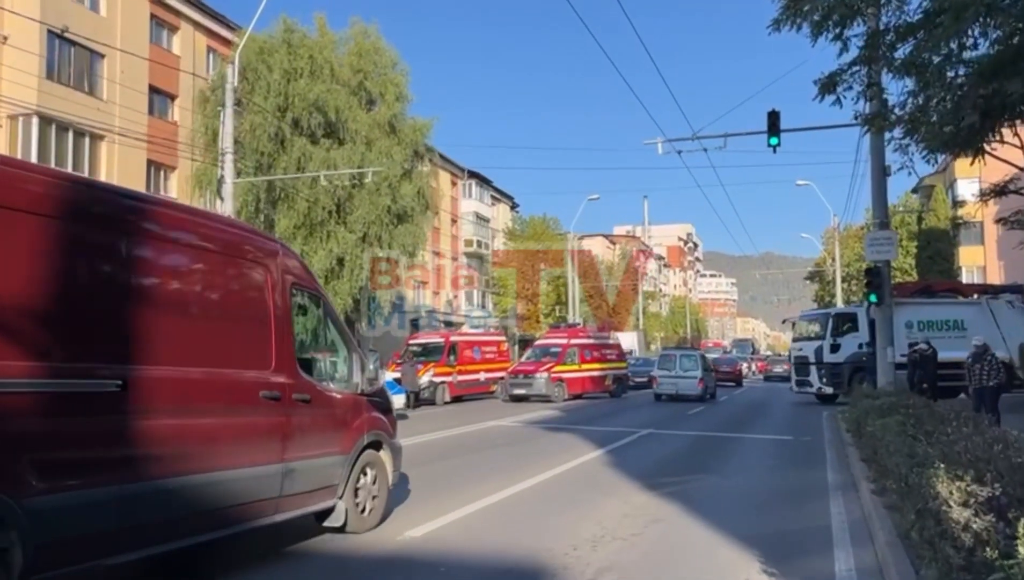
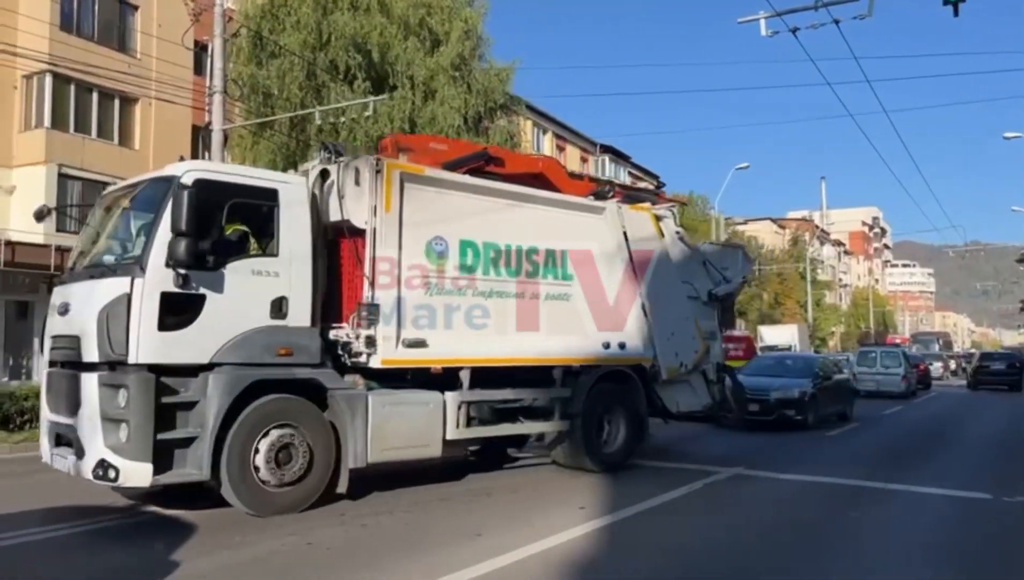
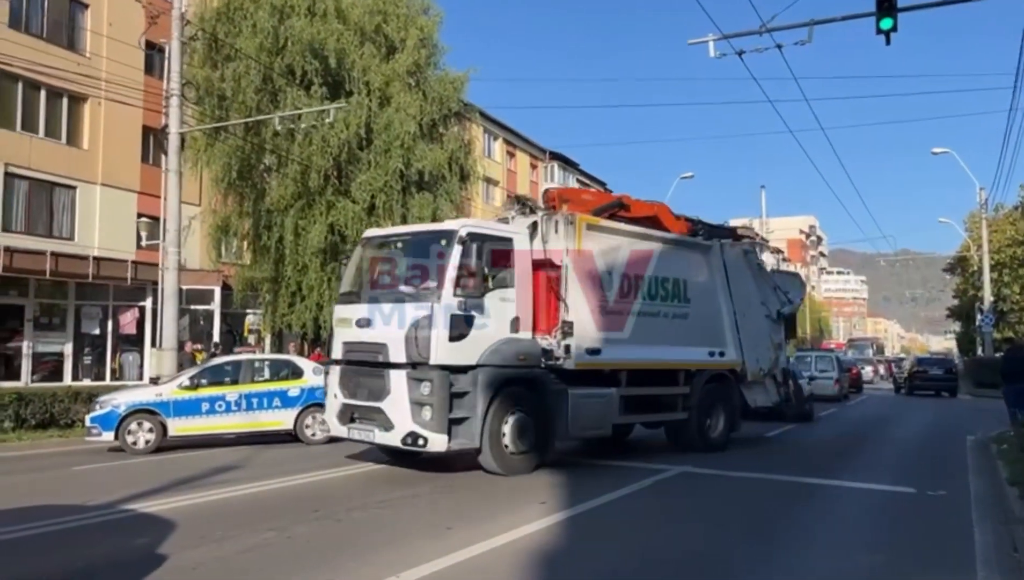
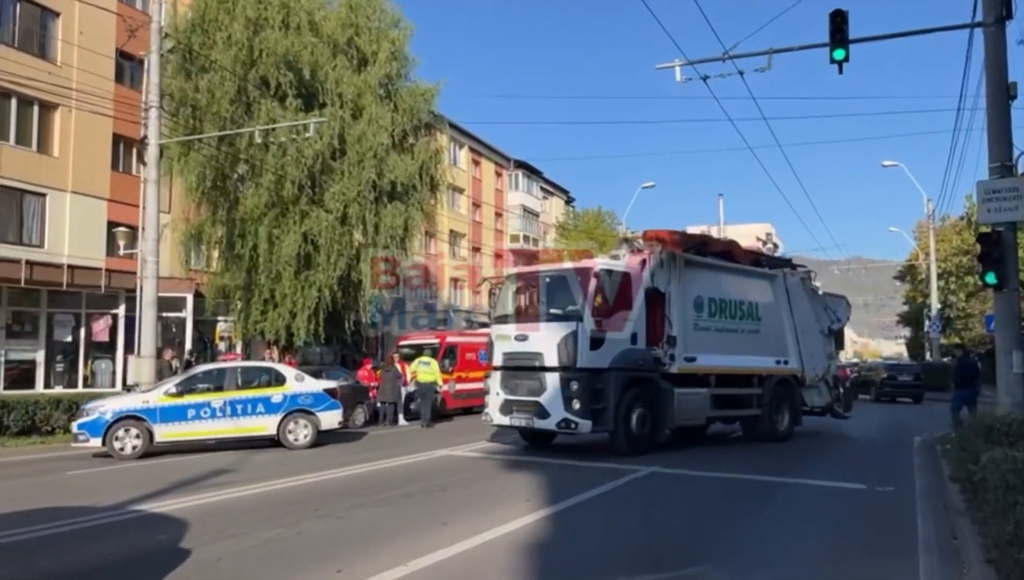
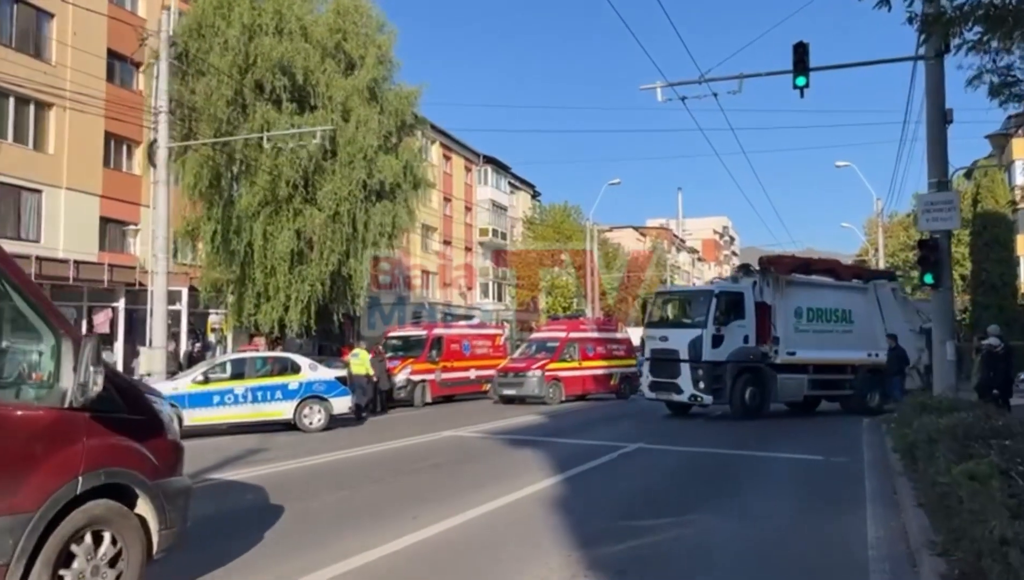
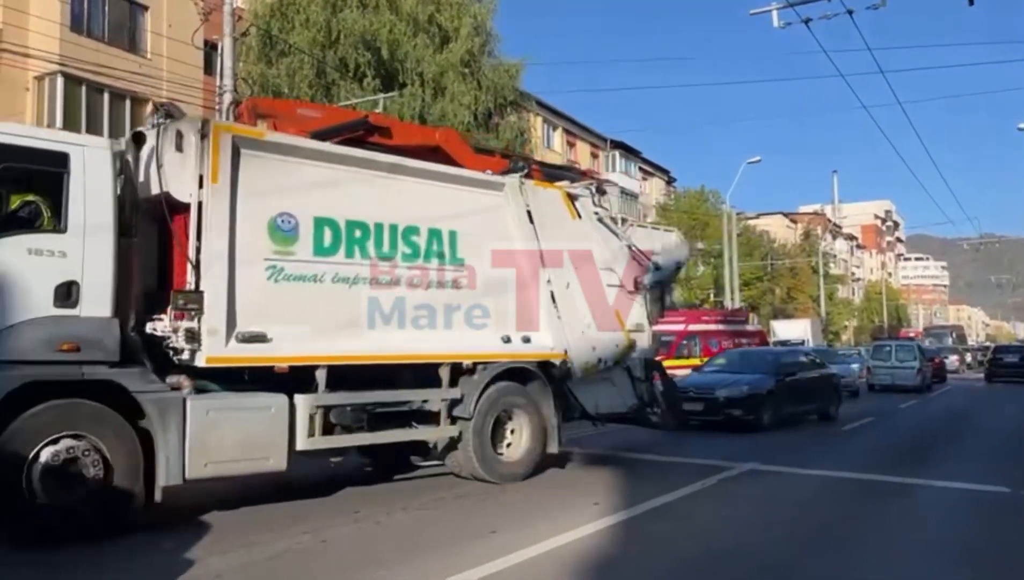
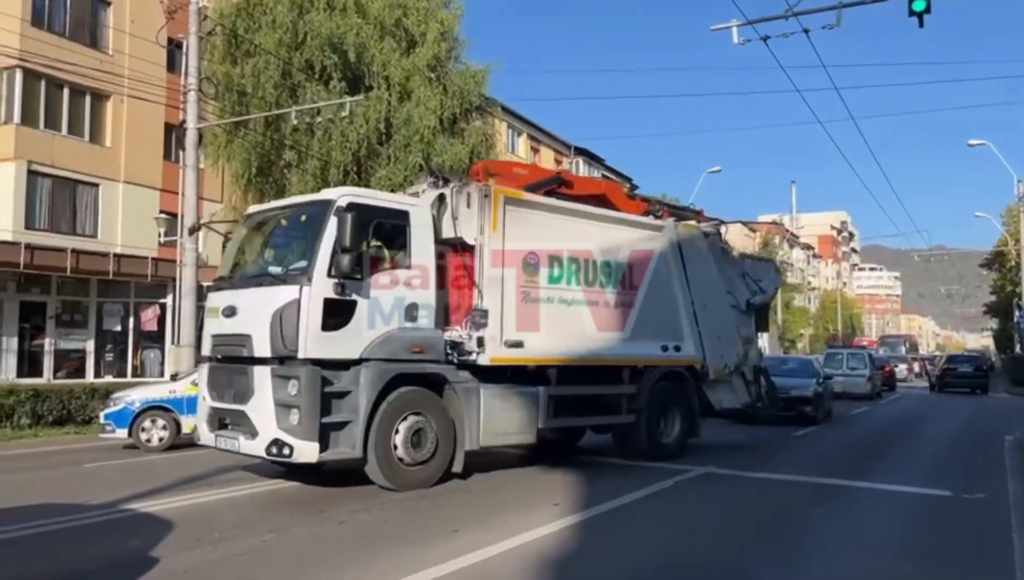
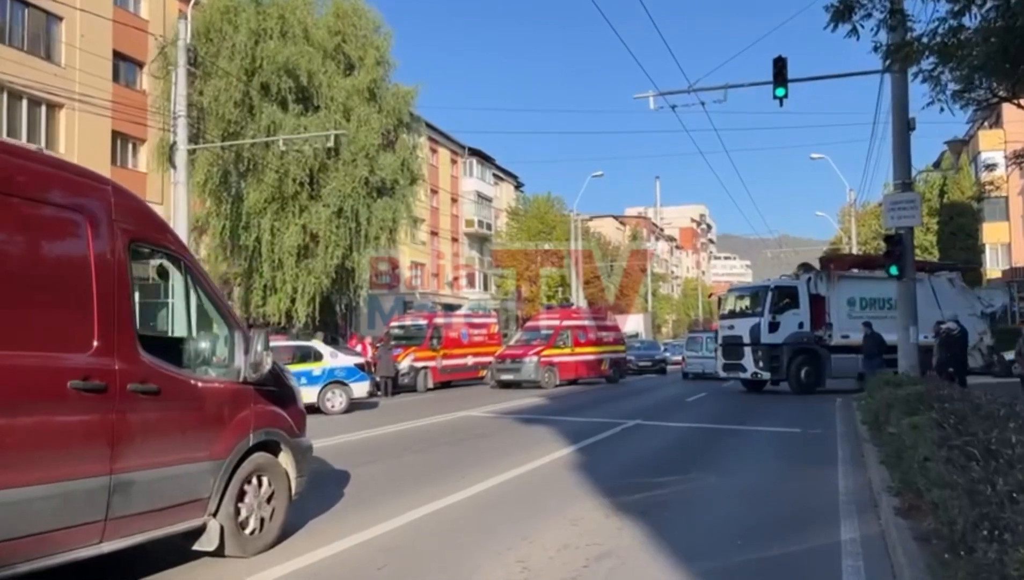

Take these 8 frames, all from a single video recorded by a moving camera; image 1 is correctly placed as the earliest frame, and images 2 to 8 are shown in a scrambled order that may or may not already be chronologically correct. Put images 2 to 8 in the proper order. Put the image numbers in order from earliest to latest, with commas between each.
8, 5, 4, 3, 7, 2, 6
